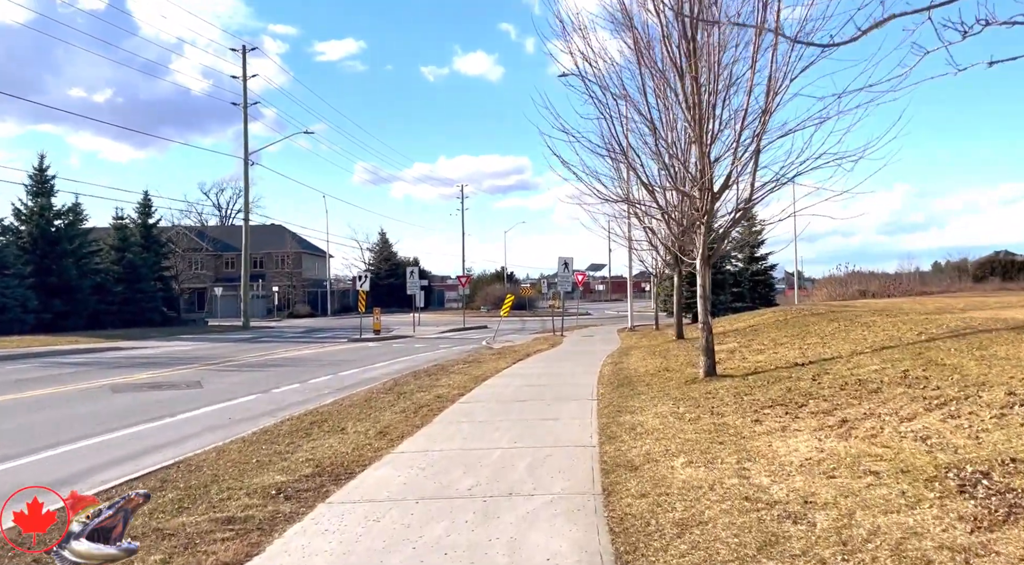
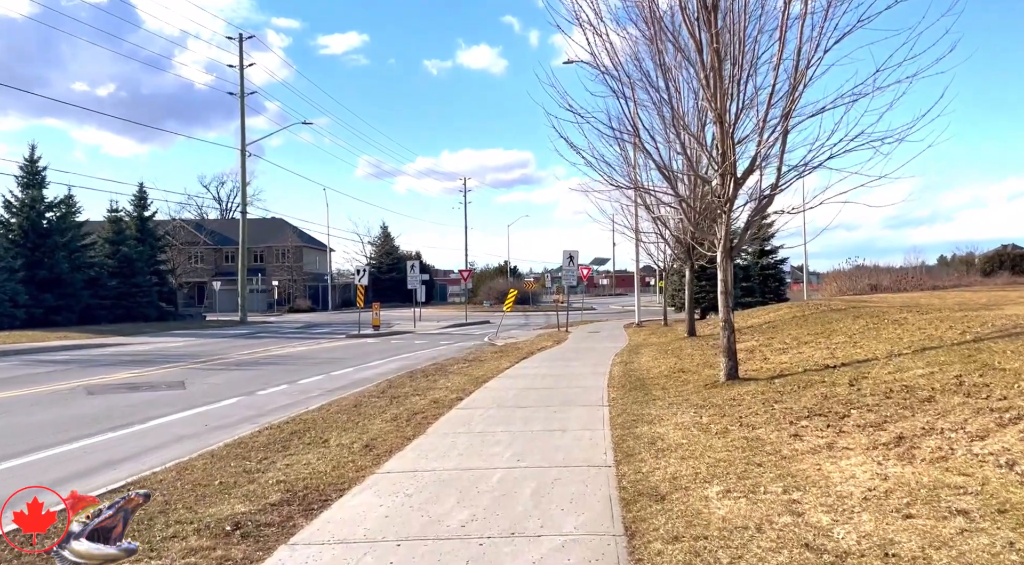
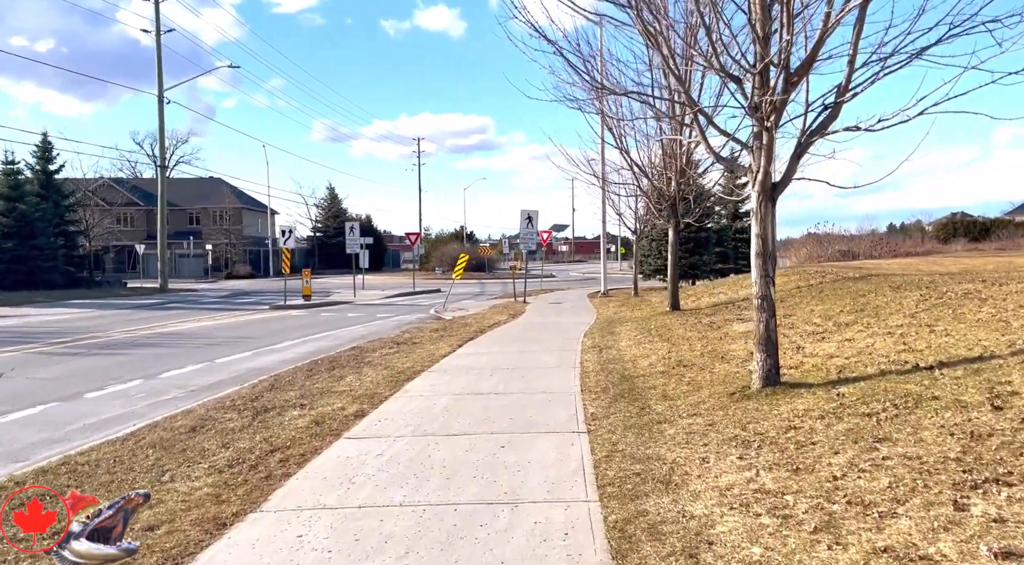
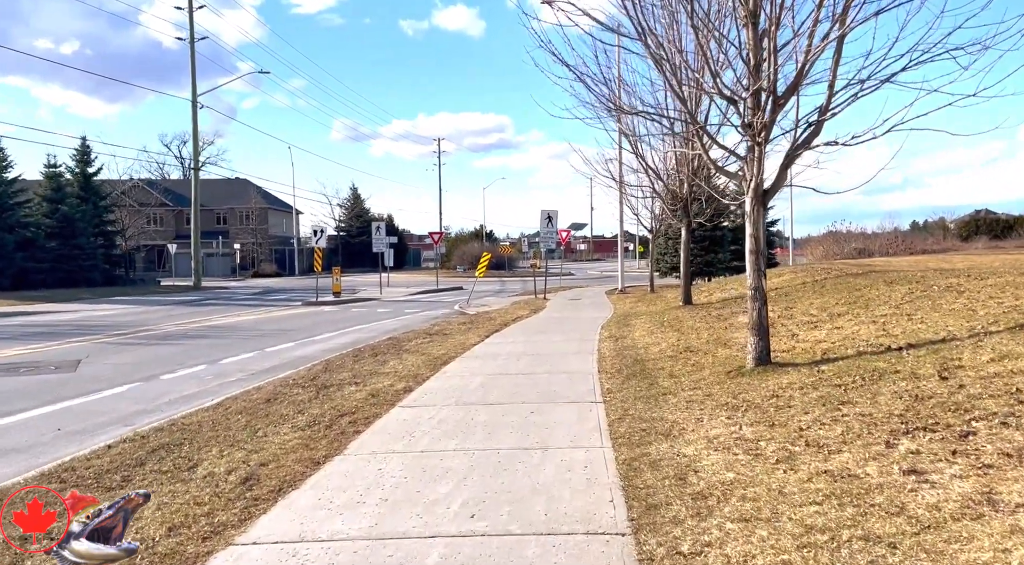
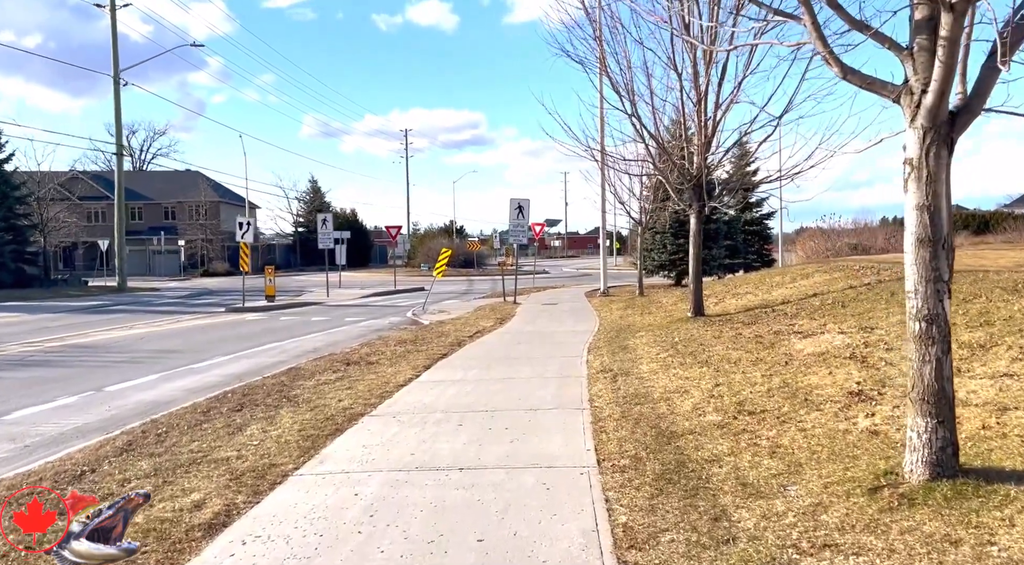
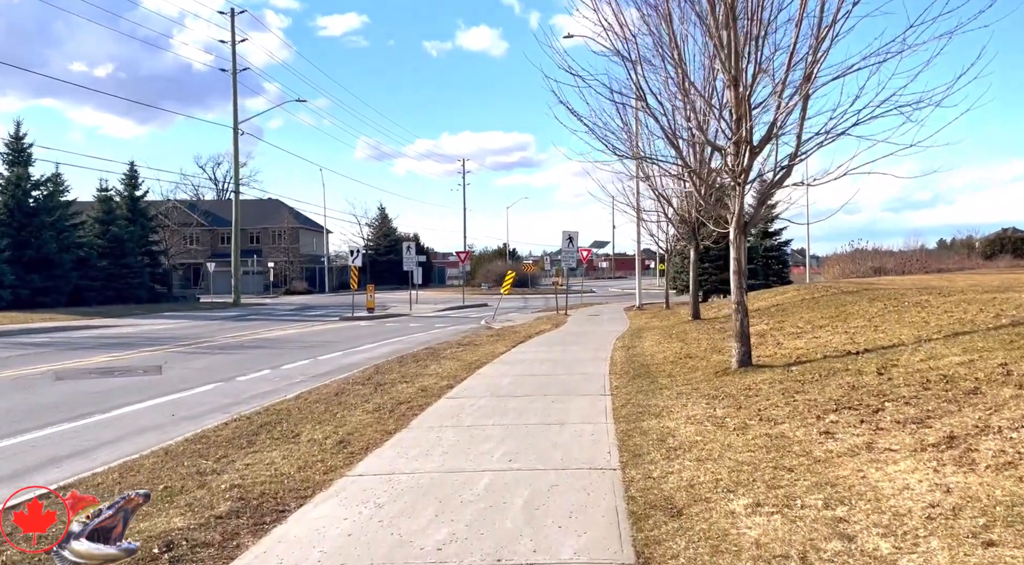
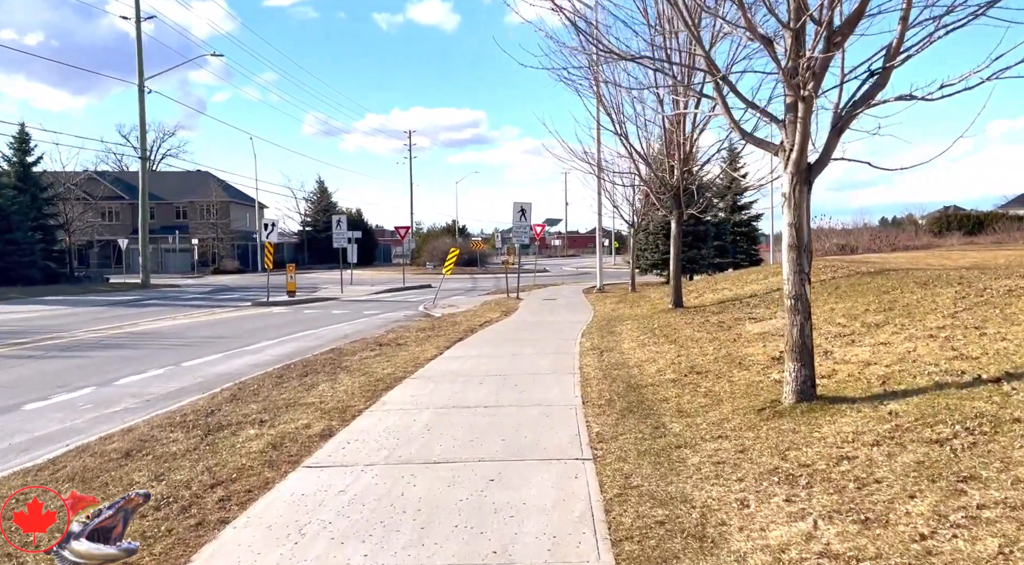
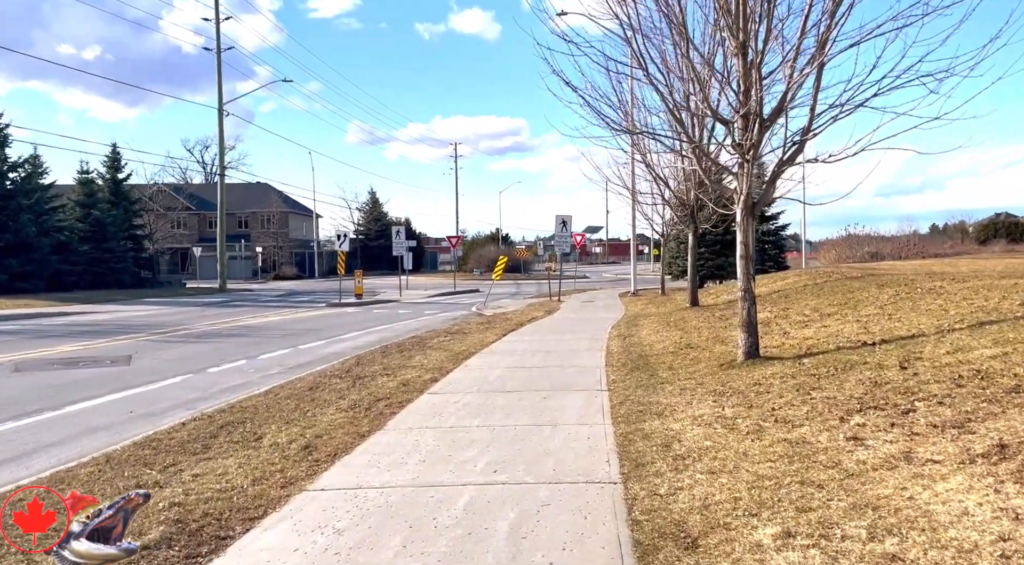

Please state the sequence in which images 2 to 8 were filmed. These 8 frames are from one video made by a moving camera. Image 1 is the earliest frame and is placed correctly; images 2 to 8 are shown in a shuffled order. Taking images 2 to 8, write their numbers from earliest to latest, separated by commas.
2, 6, 8, 4, 3, 7, 5
